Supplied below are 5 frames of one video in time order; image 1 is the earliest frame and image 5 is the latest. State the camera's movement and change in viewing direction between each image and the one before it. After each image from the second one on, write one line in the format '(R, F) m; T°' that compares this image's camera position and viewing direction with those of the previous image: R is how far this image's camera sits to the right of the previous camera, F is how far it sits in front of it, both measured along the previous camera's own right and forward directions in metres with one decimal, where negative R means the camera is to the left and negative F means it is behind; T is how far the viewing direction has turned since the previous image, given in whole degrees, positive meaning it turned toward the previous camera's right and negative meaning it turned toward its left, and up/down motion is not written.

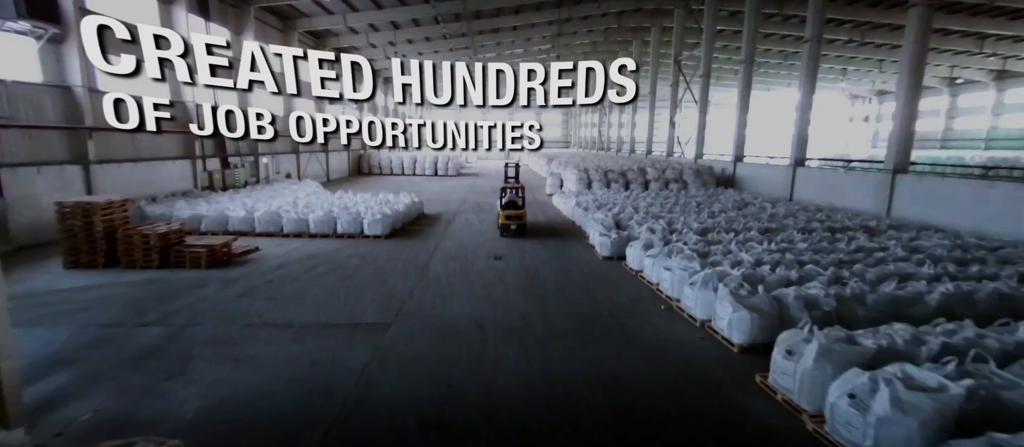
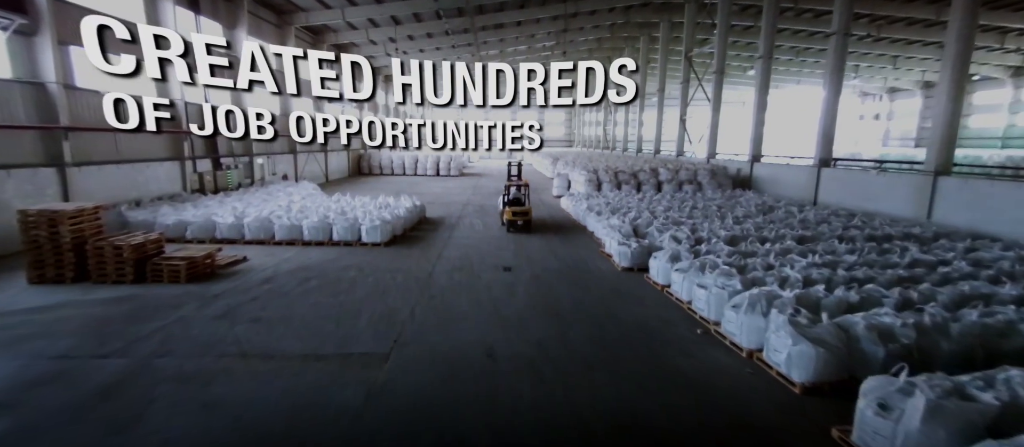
(-0.1, +0.5) m; 0°
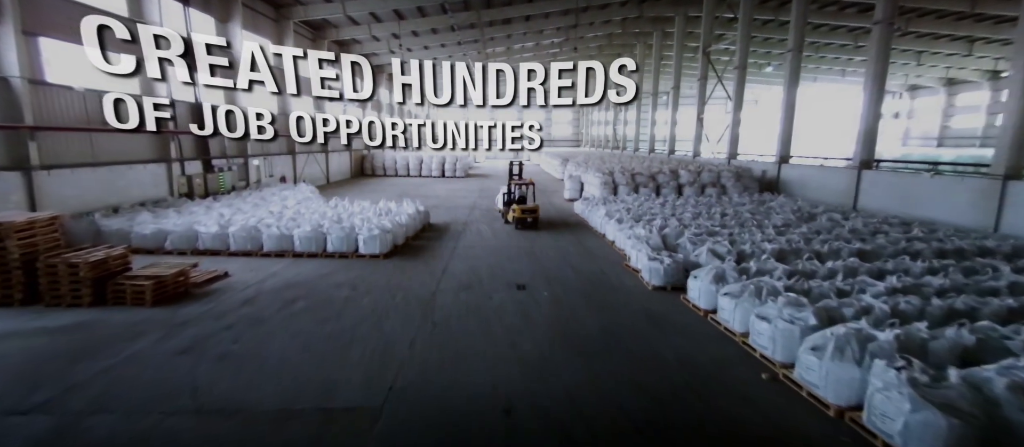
(-0.1, +0.7) m; -1°
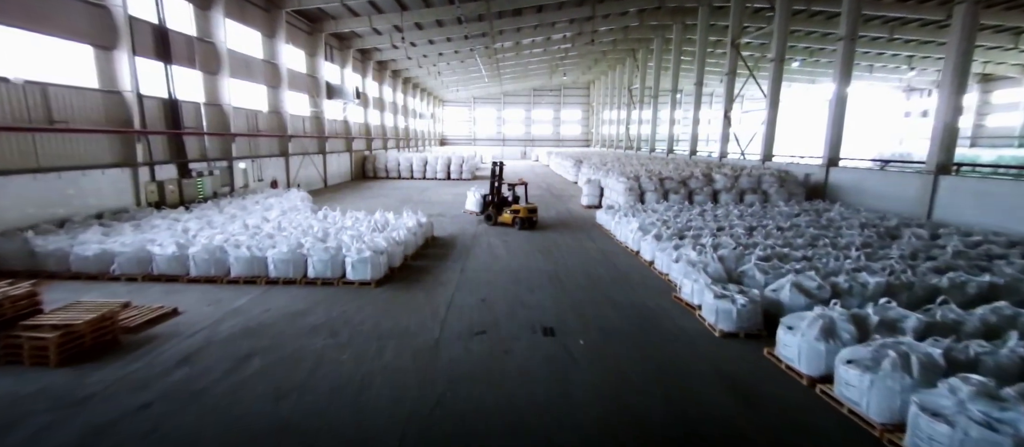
(-0.2, +1.1) m; -1°
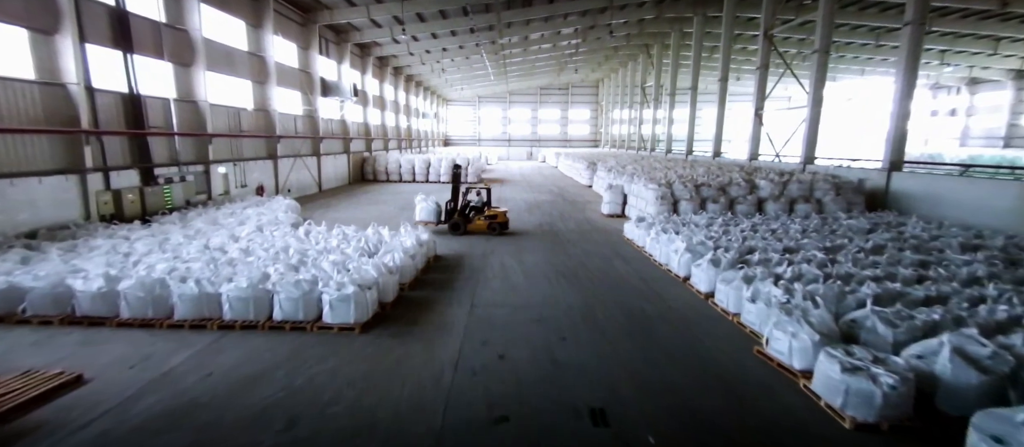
(-0.2, +1.2) m; 0°
